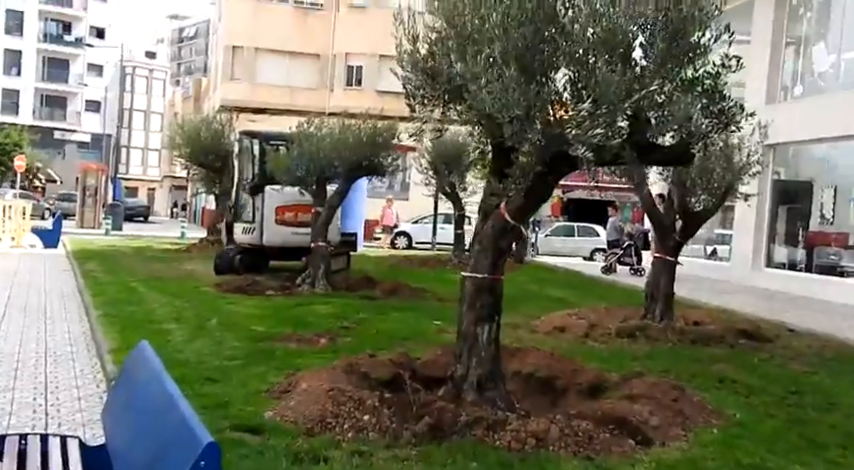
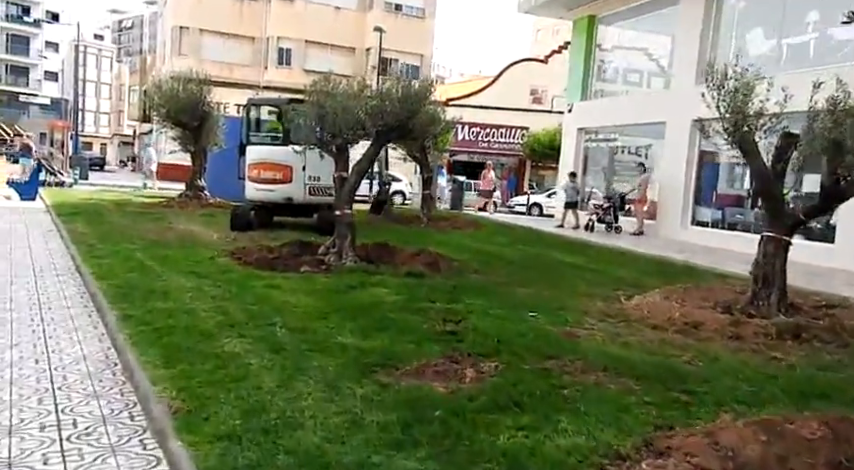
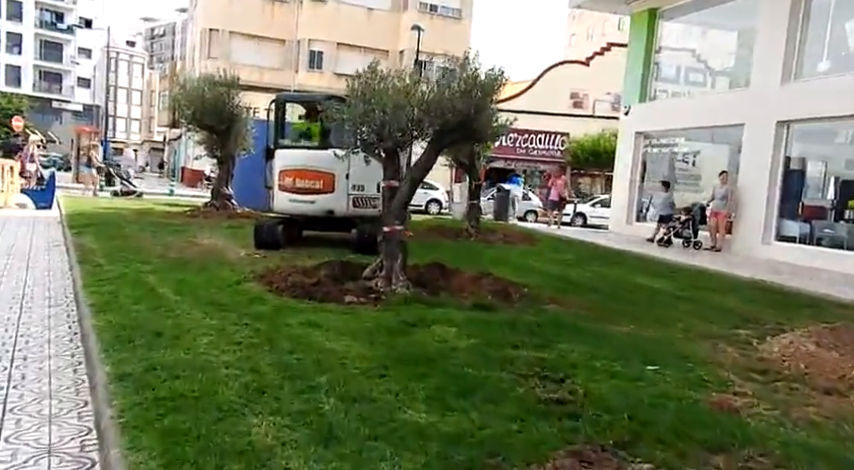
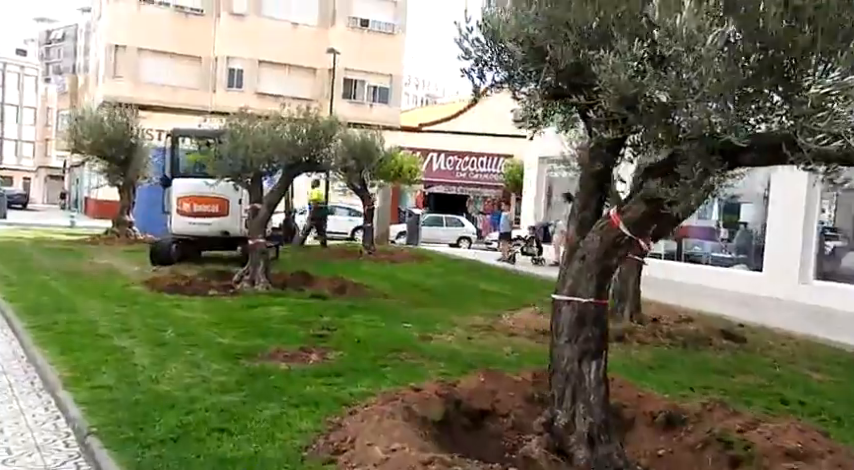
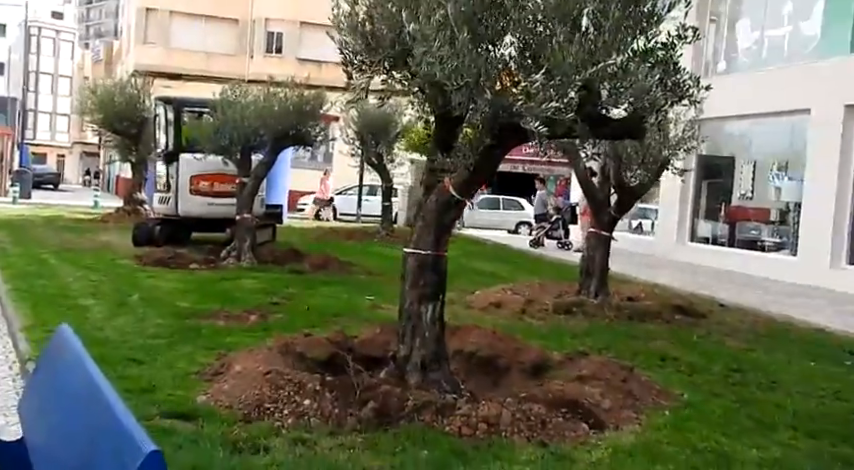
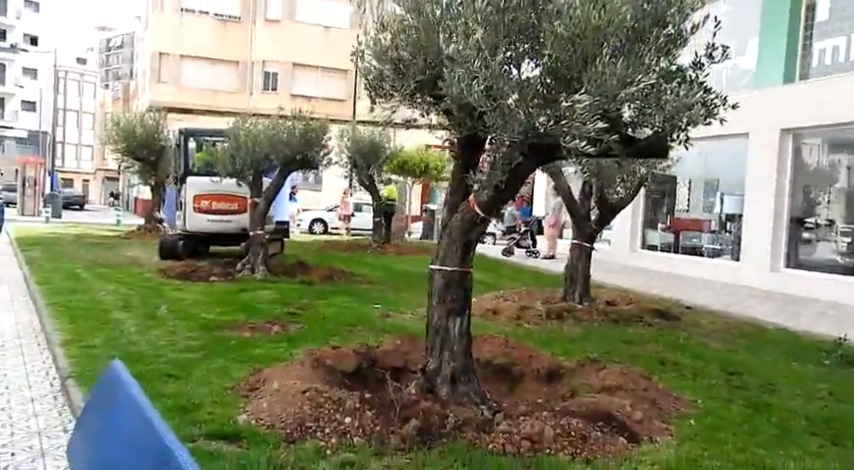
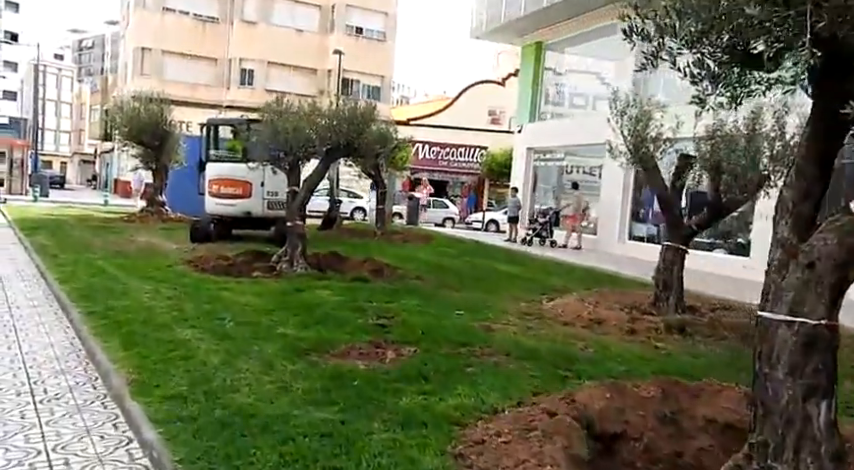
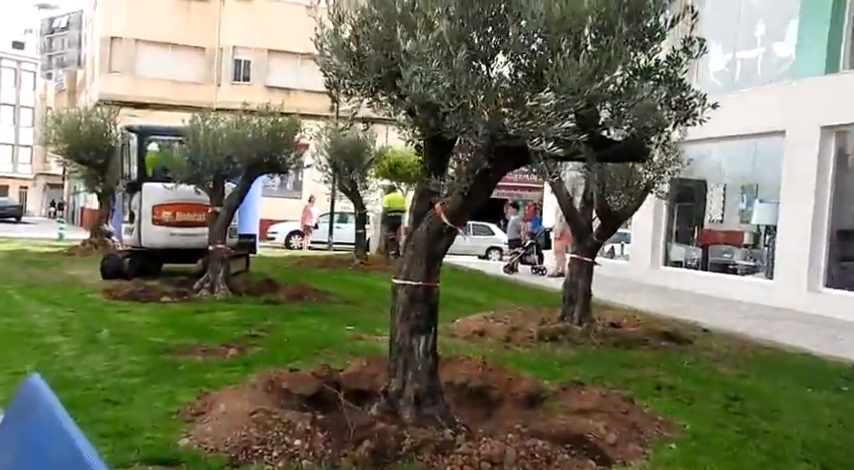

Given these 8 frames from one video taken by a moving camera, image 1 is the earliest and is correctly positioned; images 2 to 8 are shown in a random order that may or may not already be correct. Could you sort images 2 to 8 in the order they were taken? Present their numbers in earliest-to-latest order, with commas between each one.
5, 8, 6, 4, 7, 2, 3
